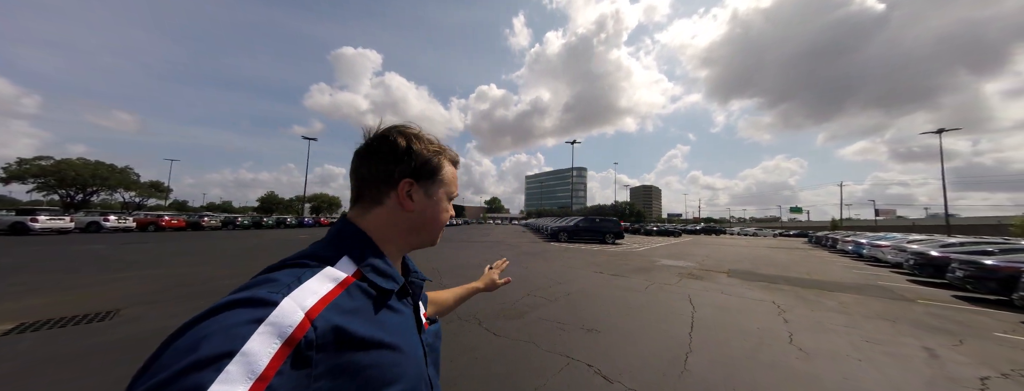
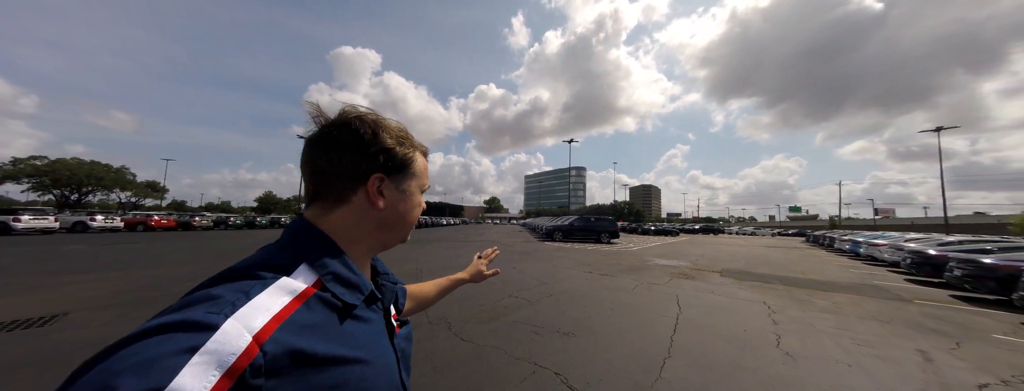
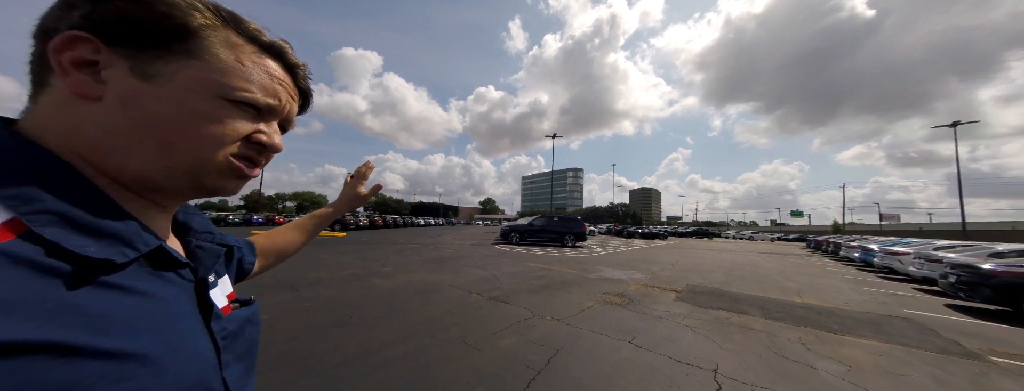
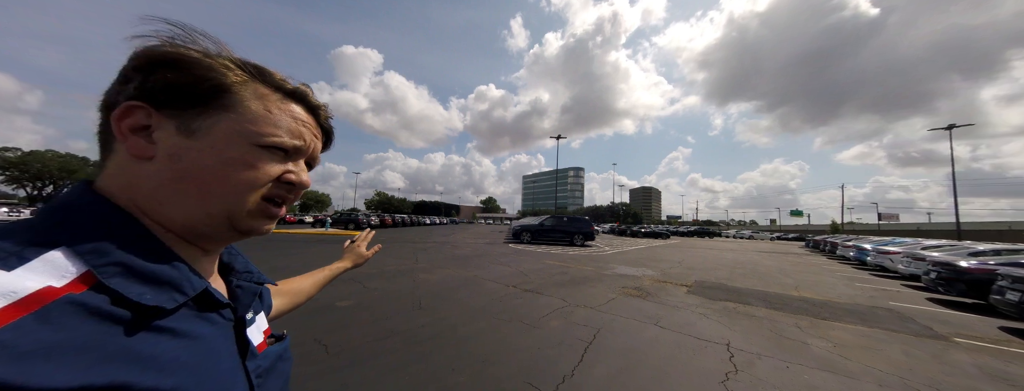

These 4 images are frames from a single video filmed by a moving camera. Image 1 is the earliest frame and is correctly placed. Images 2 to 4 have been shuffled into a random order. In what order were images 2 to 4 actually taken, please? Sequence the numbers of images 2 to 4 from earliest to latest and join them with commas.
2, 4, 3
